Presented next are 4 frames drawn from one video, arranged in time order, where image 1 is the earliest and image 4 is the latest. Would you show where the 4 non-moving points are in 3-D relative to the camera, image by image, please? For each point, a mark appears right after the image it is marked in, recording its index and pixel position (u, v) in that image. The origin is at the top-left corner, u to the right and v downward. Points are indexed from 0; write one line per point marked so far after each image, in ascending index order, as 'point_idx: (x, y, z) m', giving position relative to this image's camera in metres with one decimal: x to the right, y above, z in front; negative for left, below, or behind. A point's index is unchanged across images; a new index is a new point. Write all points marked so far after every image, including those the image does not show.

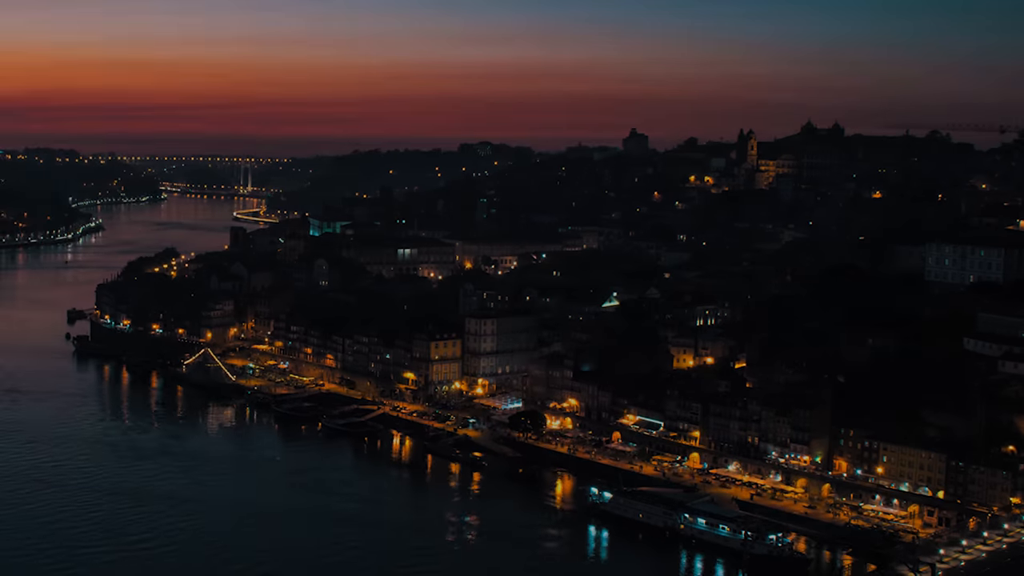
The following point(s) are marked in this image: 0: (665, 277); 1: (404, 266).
0: (+1.6, +0.1, +11.8) m
1: (-1.3, +0.3, +14.1) m
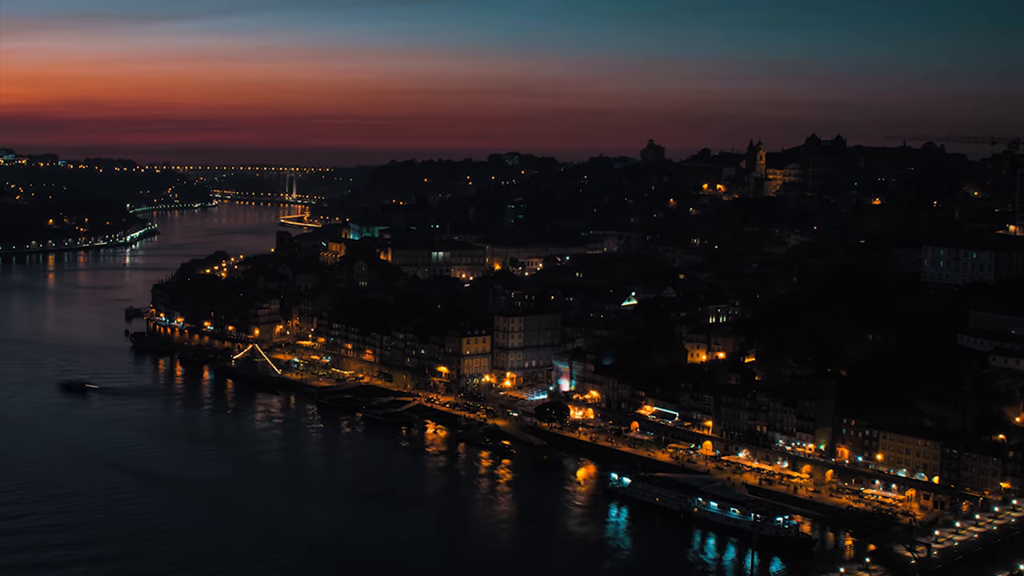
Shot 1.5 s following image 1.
0: (+1.9, +0.1, +12.5) m
1: (-1.0, +0.3, +14.7) m
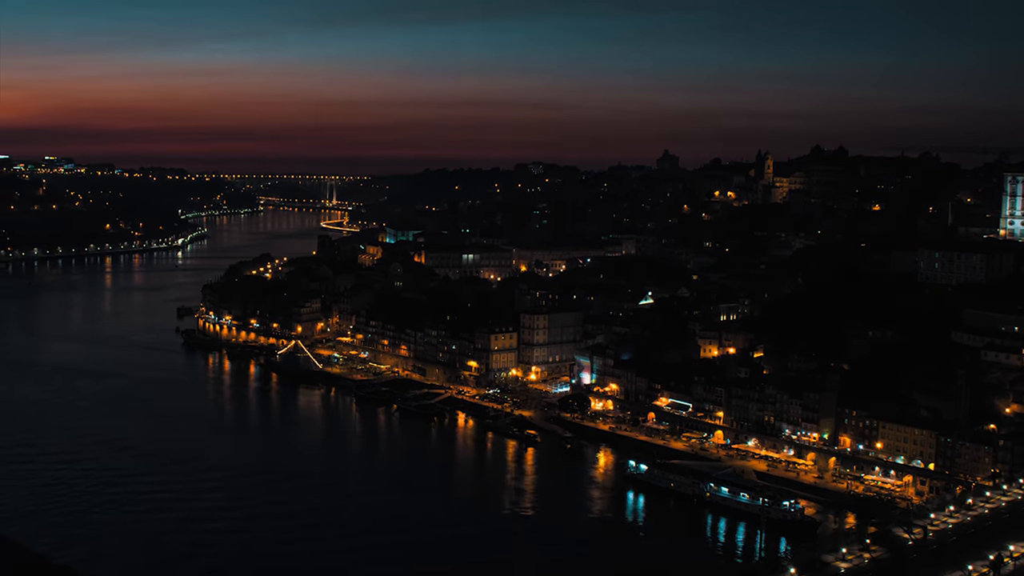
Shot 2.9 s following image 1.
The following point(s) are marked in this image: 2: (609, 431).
0: (+2.2, +0.1, +13.1) m
1: (-0.6, +0.3, +15.5) m
2: (+0.9, -1.3, +9.8) m
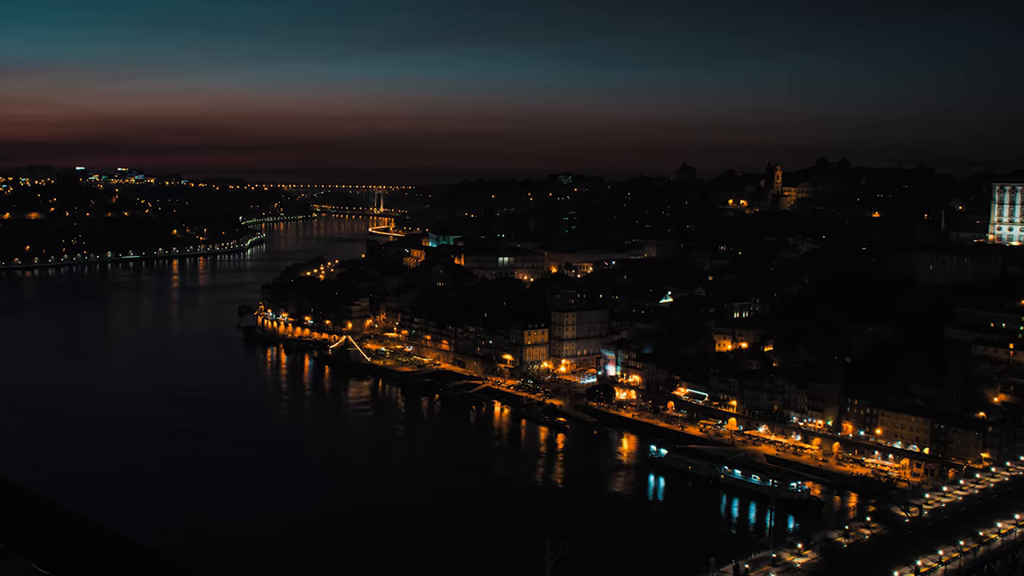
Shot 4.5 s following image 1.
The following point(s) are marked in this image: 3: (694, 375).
0: (+2.6, +0.1, +14.0) m
1: (-0.1, +0.3, +16.4) m
2: (+1.2, -1.3, +10.8) m
3: (+1.9, -0.9, +11.0) m
